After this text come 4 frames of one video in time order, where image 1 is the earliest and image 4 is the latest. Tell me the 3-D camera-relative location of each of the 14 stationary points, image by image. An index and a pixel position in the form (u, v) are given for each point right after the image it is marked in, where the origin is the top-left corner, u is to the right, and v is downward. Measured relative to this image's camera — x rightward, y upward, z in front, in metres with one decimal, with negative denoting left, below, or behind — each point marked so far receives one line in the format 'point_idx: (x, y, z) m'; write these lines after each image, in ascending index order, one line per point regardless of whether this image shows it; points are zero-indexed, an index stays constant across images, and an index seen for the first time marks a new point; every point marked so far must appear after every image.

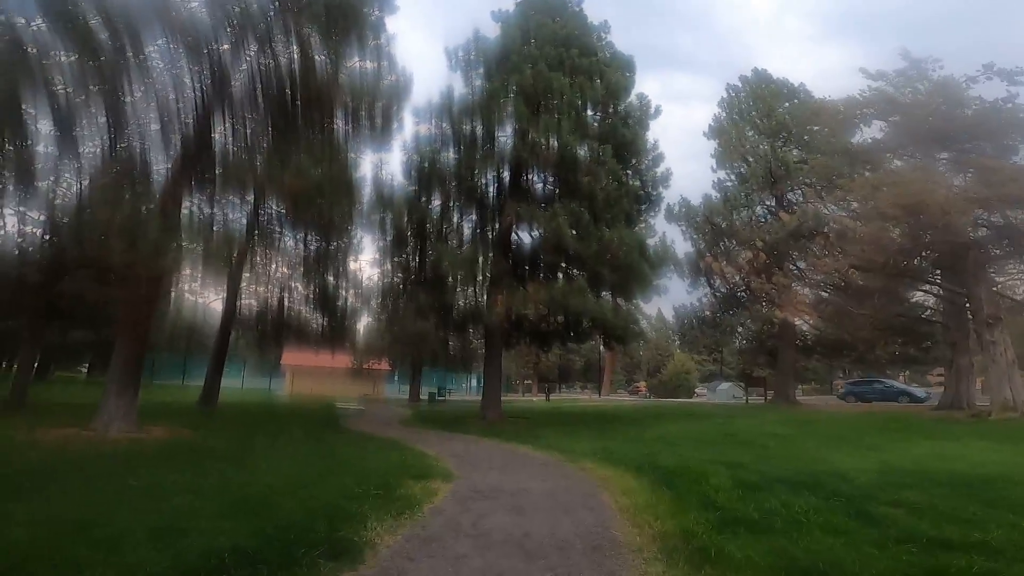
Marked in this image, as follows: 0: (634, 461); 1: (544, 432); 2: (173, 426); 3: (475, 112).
0: (+1.5, -2.1, +9.6) m
1: (+0.6, -2.8, +15.0) m
2: (-6.5, -2.8, +15.1) m
3: (-1.1, +4.0, +19.5) m
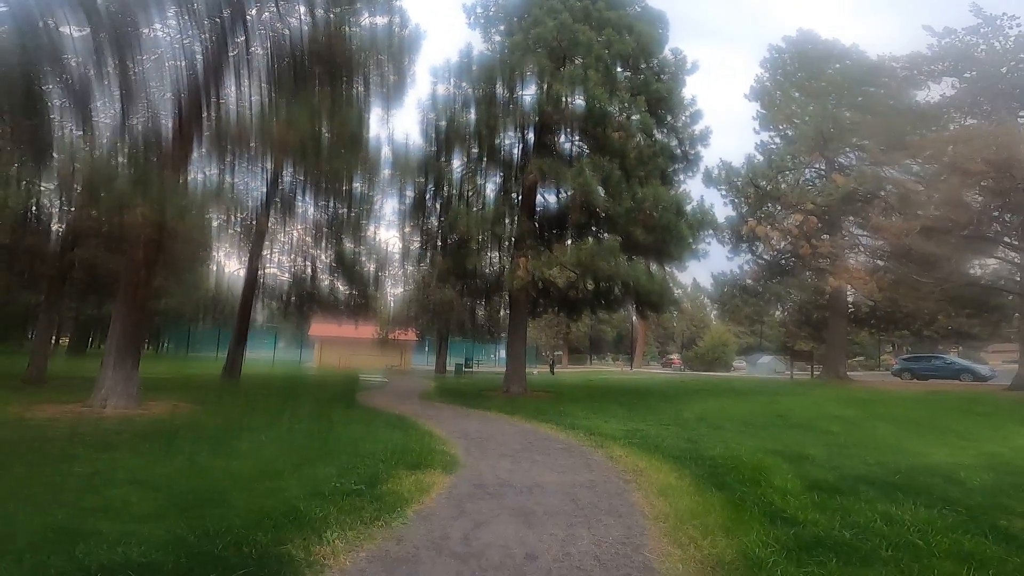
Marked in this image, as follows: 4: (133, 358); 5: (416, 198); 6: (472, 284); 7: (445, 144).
0: (+1.7, -1.7, +8.2) m
1: (+1.0, -2.1, +13.6) m
2: (-6.0, -2.1, +14.0) m
3: (-0.4, +4.9, +18.0) m
4: (-6.6, -1.2, +13.6) m
5: (-2.0, +1.9, +16.5) m
6: (-0.9, +0.1, +18.8) m
7: (-1.6, +3.3, +17.9) m
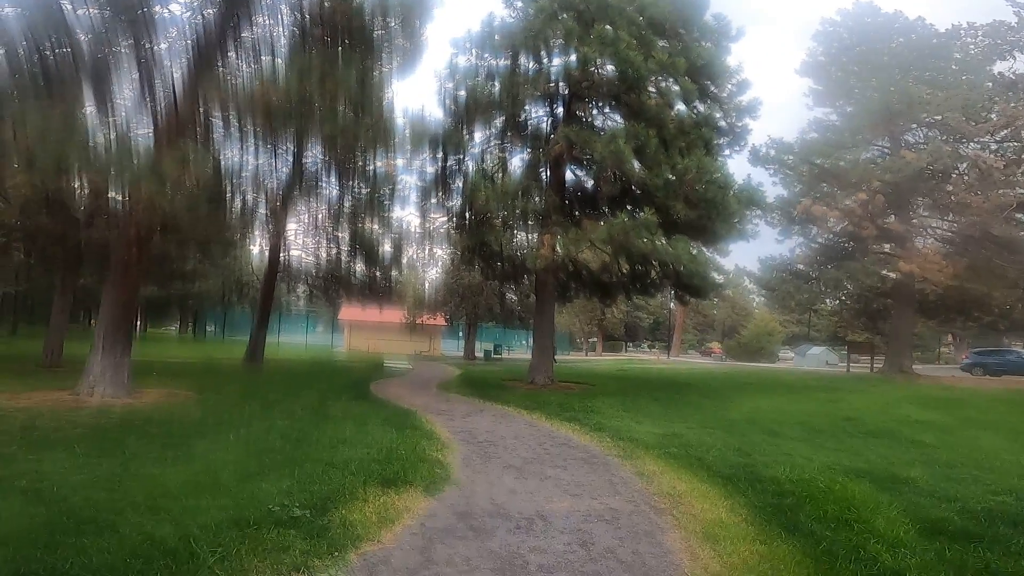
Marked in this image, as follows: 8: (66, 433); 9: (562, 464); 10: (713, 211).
0: (+1.8, -1.5, +6.5) m
1: (+1.4, -1.8, +12.0) m
2: (-5.6, -1.7, +12.8) m
3: (+0.2, +5.3, +16.4) m
4: (-6.3, -0.8, +12.4) m
5: (-1.4, +2.3, +15.0) m
6: (-0.3, +0.5, +17.2) m
7: (-0.9, +3.7, +16.3) m
8: (-4.6, -1.5, +7.8) m
9: (+0.4, -1.5, +6.6) m
10: (+4.4, +1.6, +16.7) m
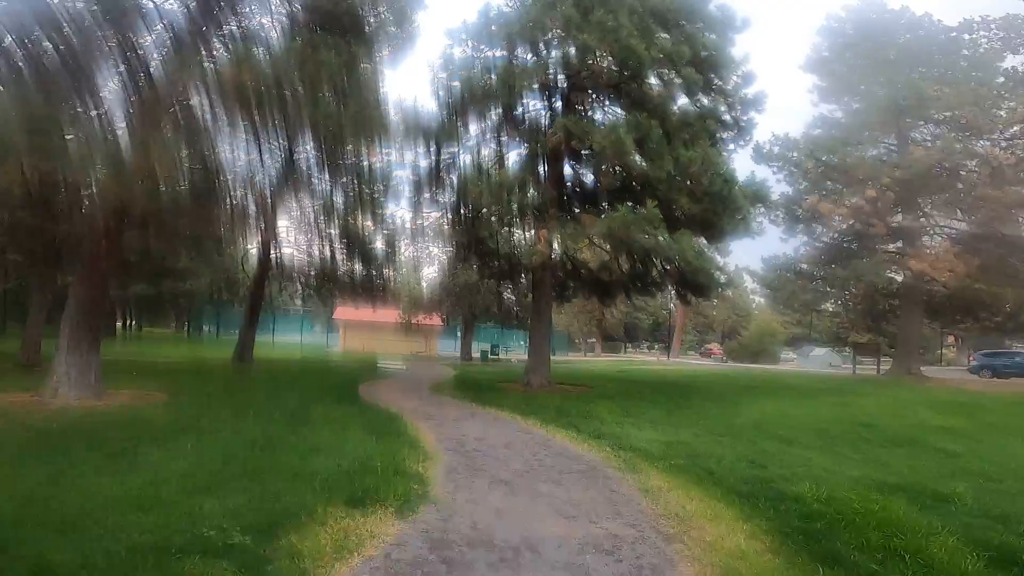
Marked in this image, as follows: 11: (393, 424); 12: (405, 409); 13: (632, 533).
0: (+1.7, -1.4, +5.8) m
1: (+1.3, -1.8, +11.3) m
2: (-5.7, -1.6, +12.1) m
3: (+0.1, +5.3, +15.7) m
4: (-6.4, -0.8, +11.7) m
5: (-1.5, +2.3, +14.3) m
6: (-0.4, +0.5, +16.5) m
7: (-1.0, +3.7, +15.6) m
8: (-4.6, -1.4, +7.1) m
9: (+0.3, -1.4, +5.9) m
10: (+4.3, +1.7, +16.0) m
11: (-1.4, -1.6, +9.1) m
12: (-1.6, -1.8, +11.4) m
13: (+0.7, -1.4, +4.3) m
